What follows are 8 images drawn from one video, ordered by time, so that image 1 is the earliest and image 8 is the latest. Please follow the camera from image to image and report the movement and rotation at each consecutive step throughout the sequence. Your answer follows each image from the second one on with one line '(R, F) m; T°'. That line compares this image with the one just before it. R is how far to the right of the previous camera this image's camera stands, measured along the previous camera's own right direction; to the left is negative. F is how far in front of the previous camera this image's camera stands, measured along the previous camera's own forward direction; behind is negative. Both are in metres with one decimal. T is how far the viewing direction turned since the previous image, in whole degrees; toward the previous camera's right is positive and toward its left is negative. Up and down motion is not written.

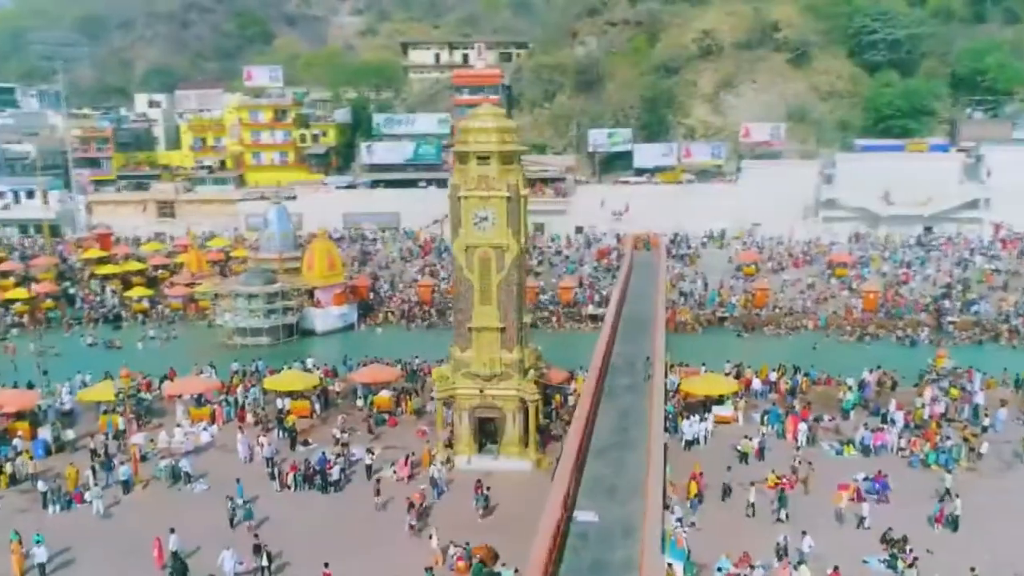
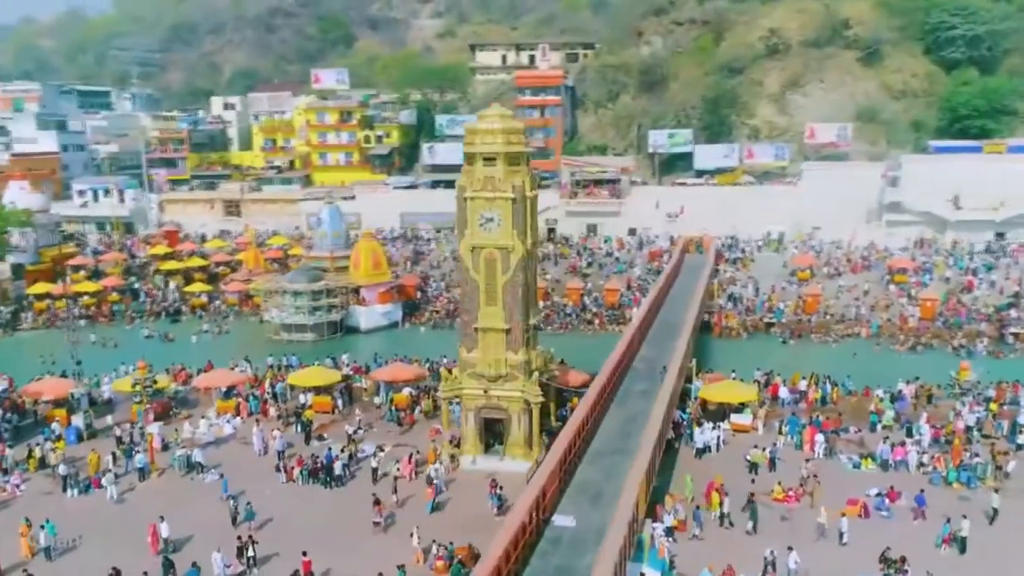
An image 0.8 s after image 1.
(+2.1, +0.1) m; -6°
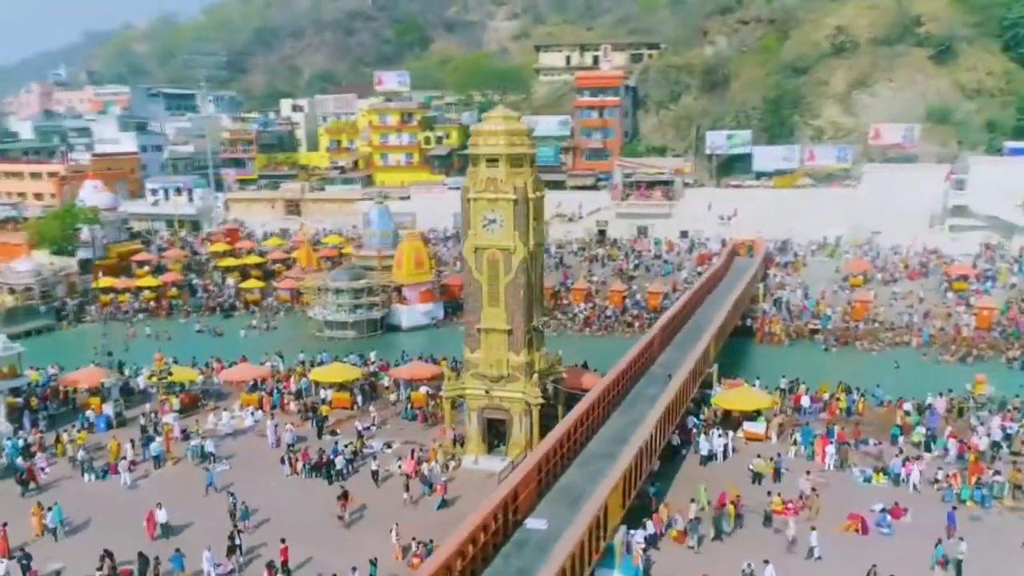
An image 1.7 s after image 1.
(+2.2, +0.1) m; -6°
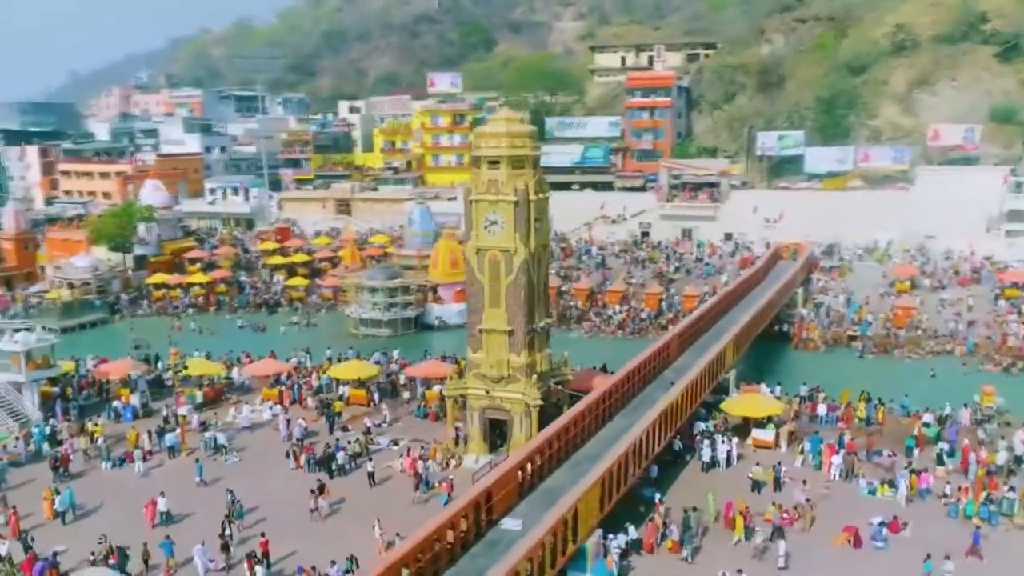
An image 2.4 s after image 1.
(+1.9, 0.0) m; -5°
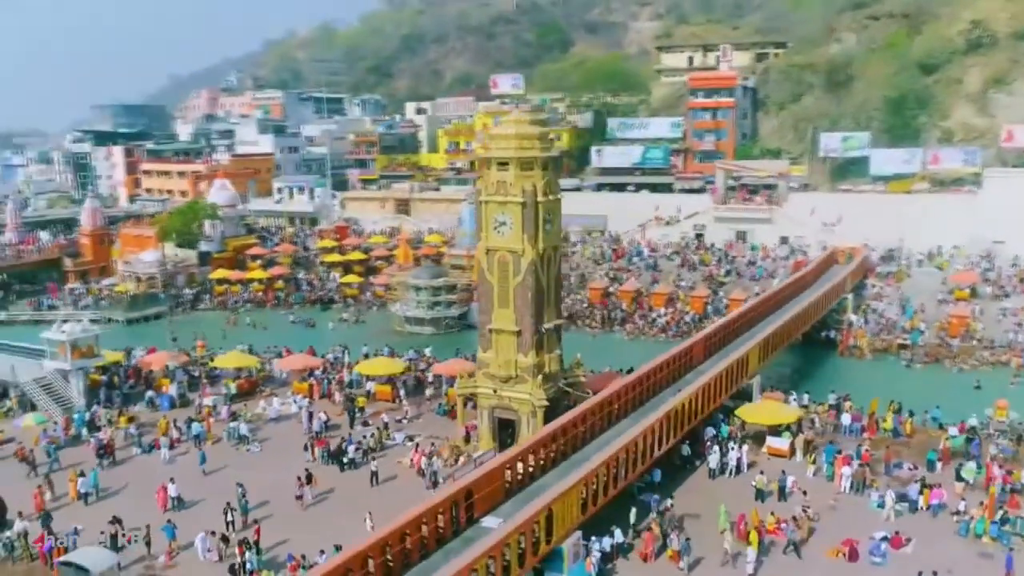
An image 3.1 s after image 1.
(+2.0, -0.1) m; -5°
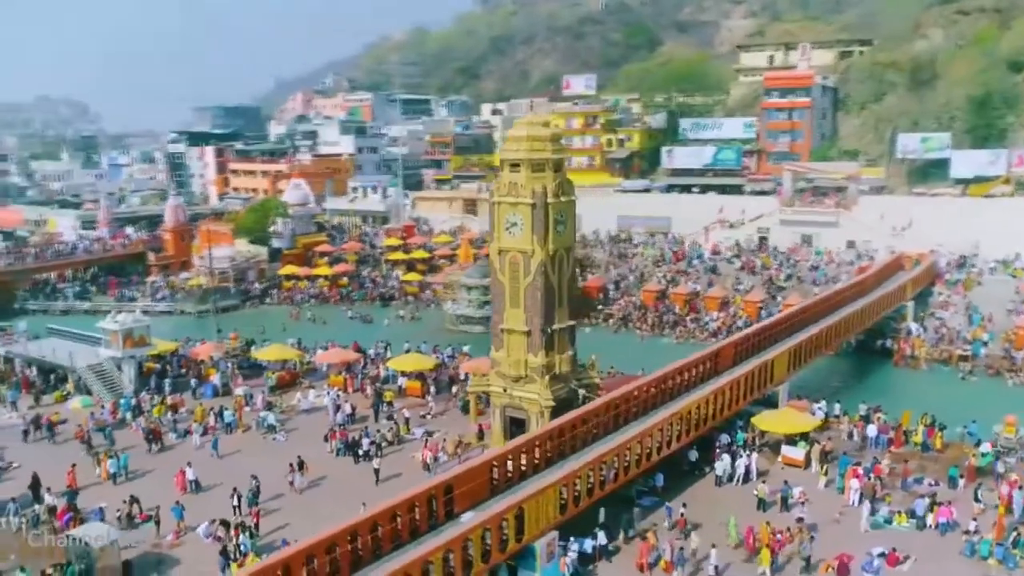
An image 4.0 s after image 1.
(+2.3, -0.1) m; -6°
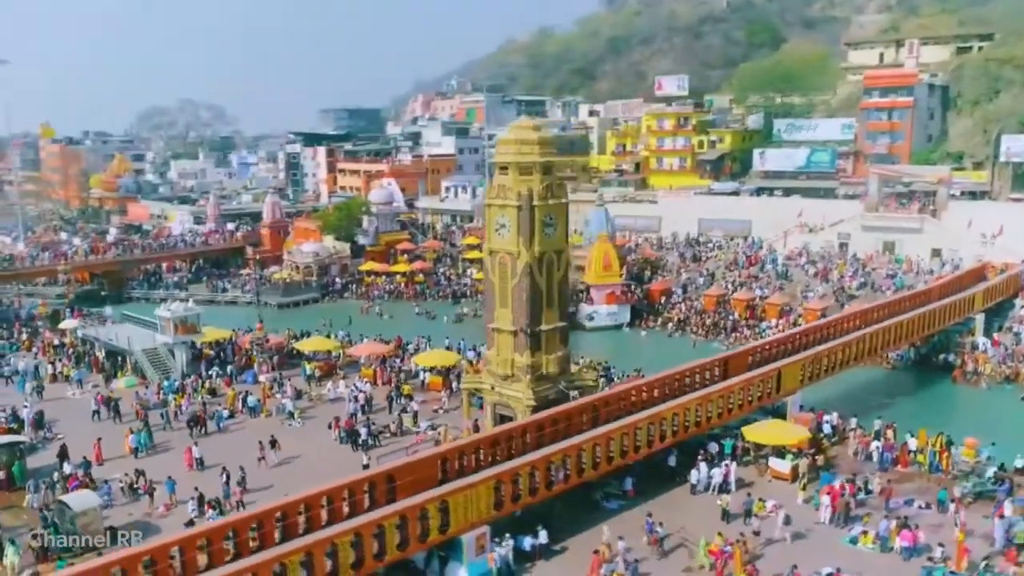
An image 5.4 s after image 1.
(+4.1, -0.1) m; -9°
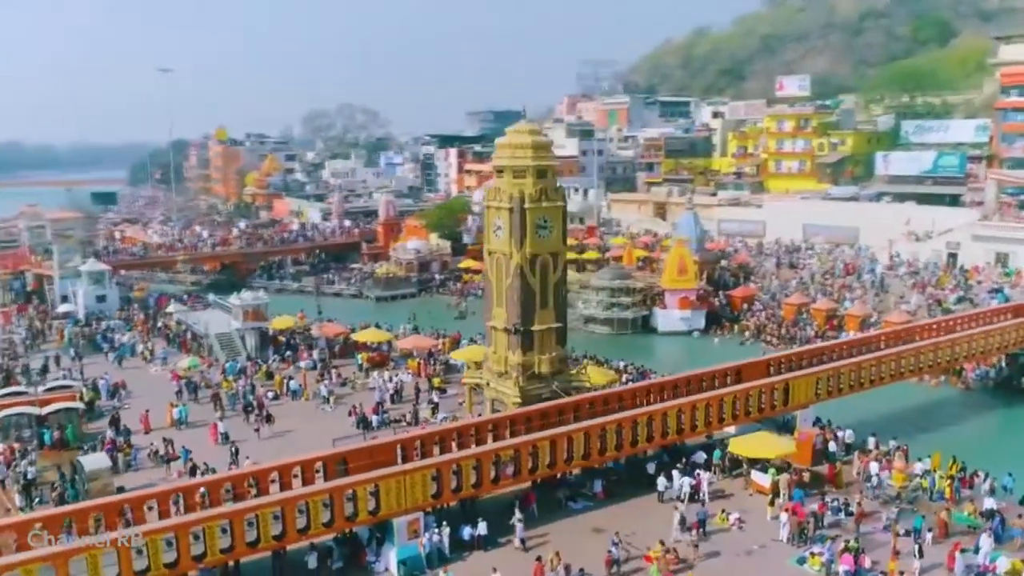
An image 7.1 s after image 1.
(+4.9, -0.1) m; -11°
